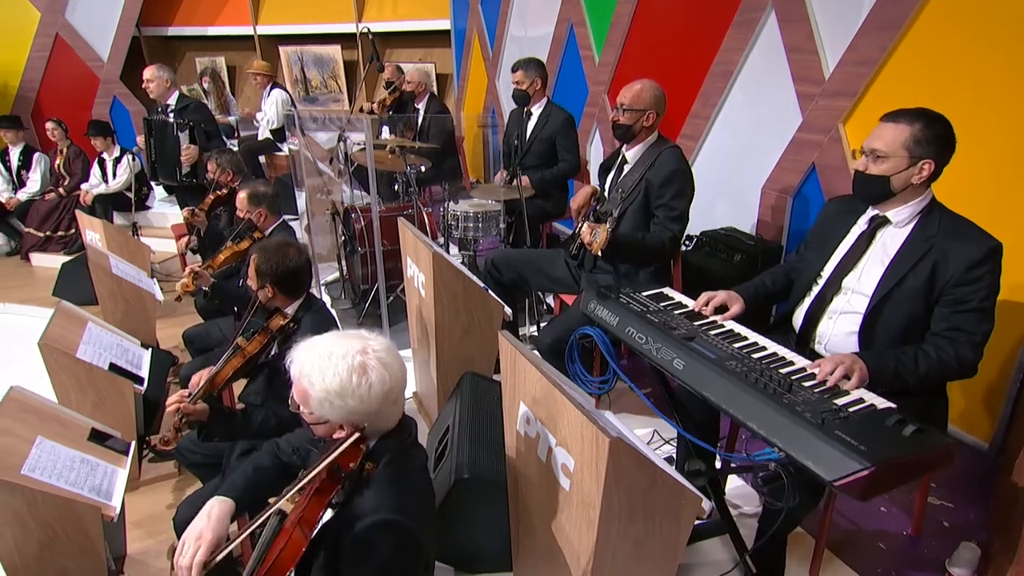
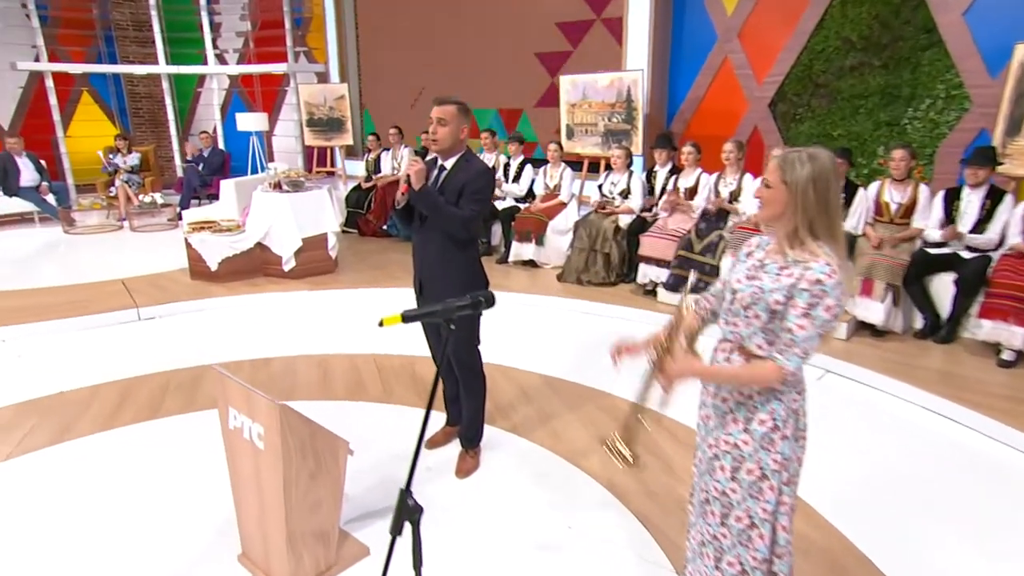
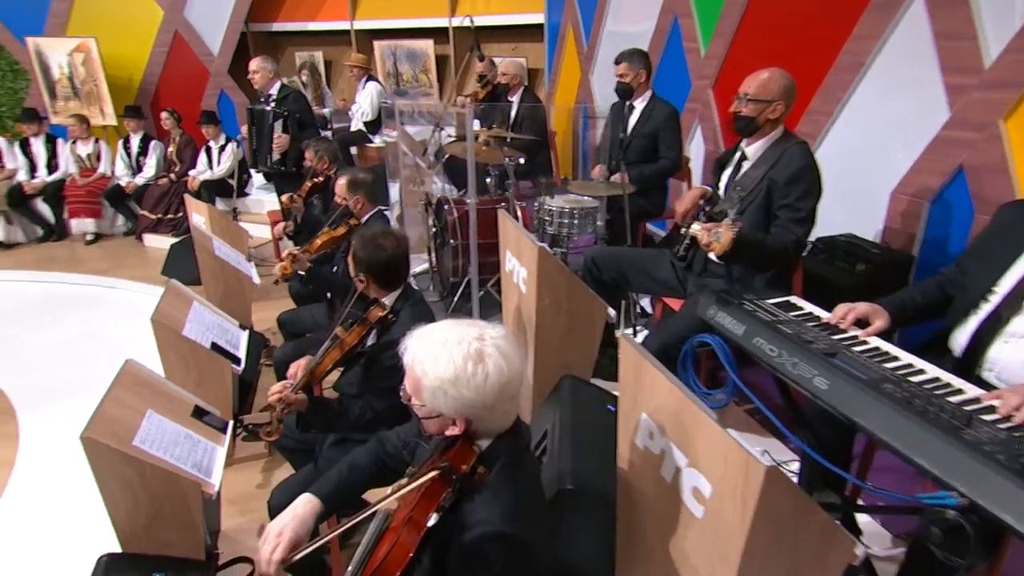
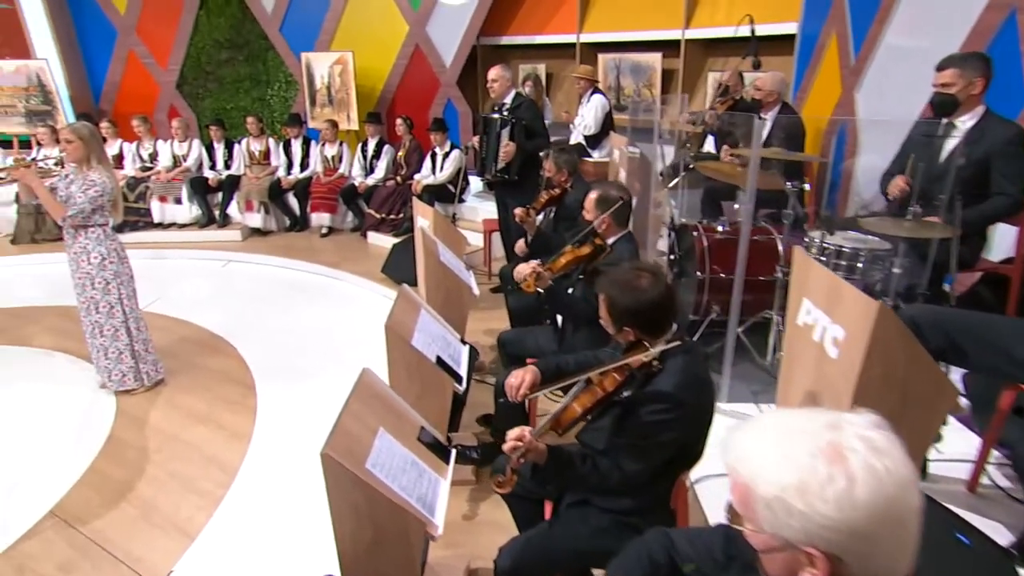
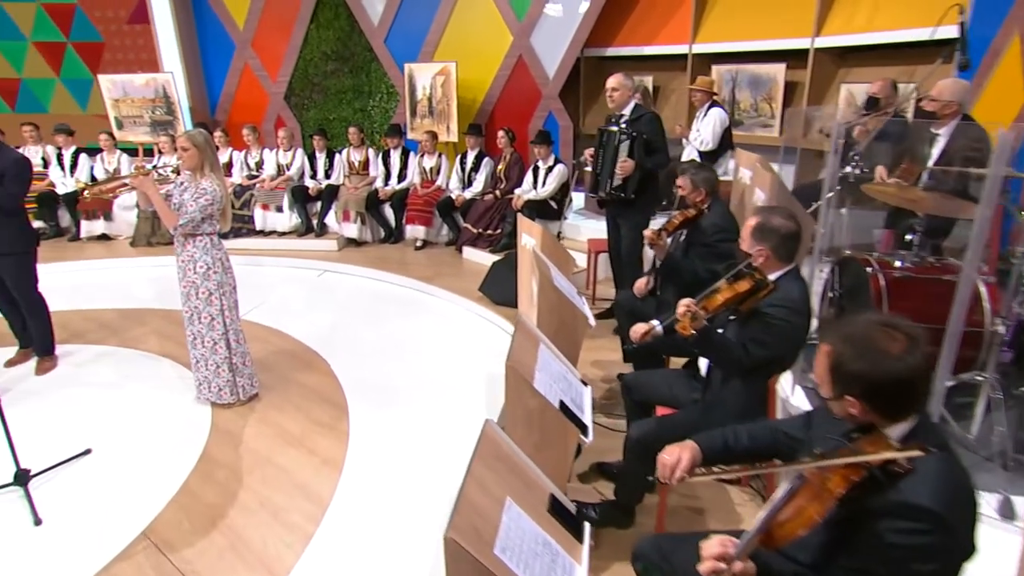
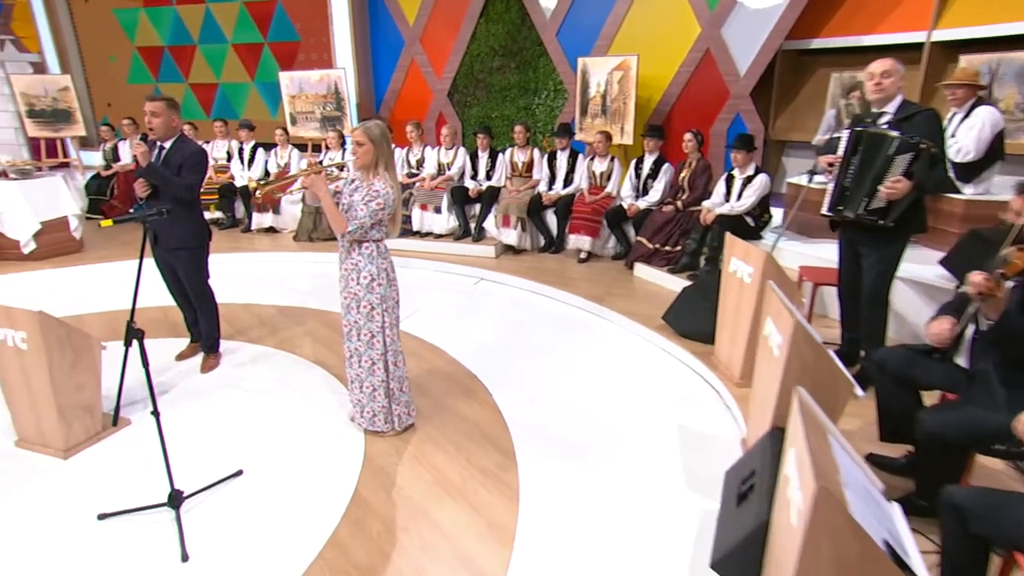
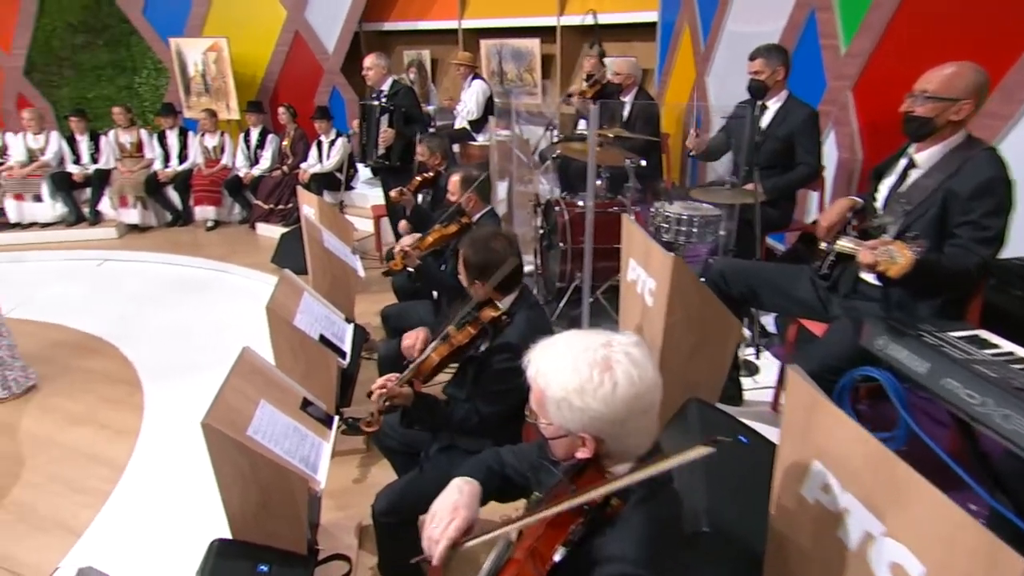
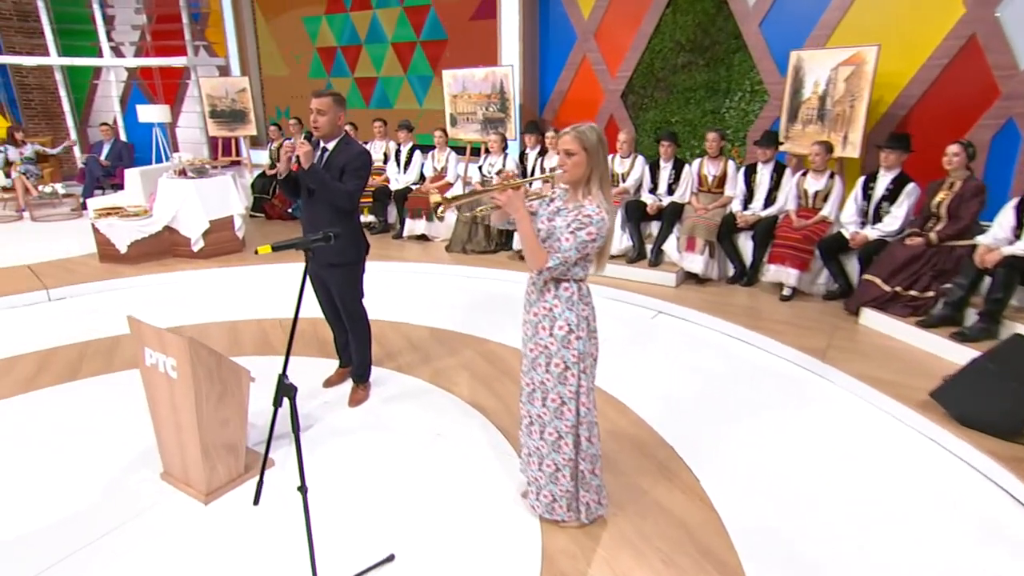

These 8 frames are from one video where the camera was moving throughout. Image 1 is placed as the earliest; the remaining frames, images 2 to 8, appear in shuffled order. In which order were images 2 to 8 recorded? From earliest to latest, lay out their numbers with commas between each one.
3, 7, 4, 5, 6, 8, 2
